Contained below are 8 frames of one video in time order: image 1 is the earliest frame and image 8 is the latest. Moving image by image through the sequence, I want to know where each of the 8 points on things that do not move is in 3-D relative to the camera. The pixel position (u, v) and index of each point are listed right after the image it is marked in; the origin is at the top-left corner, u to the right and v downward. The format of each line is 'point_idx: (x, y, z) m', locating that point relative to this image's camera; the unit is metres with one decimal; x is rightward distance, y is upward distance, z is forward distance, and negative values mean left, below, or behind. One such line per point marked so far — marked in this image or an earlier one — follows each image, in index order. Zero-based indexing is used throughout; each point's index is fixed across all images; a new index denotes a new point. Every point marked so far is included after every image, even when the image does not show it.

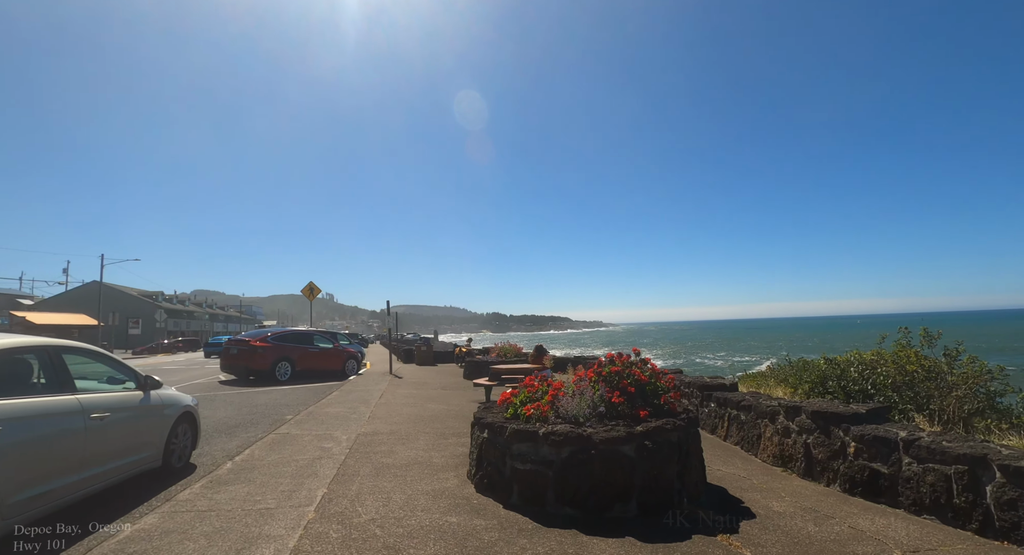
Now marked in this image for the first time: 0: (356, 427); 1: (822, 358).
0: (-2.8, -2.7, +8.6) m
1: (+5.9, -1.5, +8.9) m
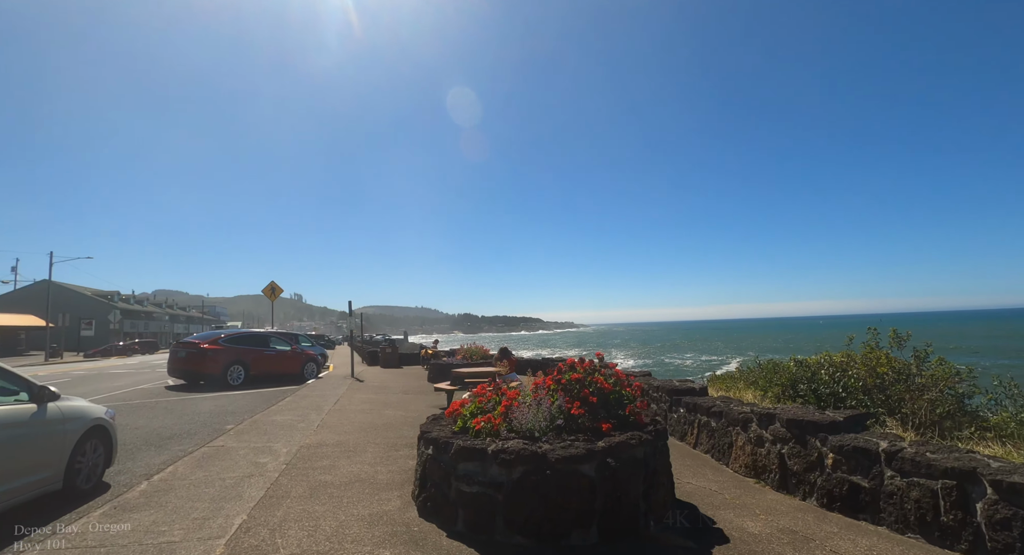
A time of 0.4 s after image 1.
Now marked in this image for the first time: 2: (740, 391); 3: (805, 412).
0: (-3.5, -2.7, +7.9) m
1: (+5.2, -1.5, +8.7) m
2: (+4.5, -2.2, +9.3) m
3: (+2.9, -1.3, +4.7) m
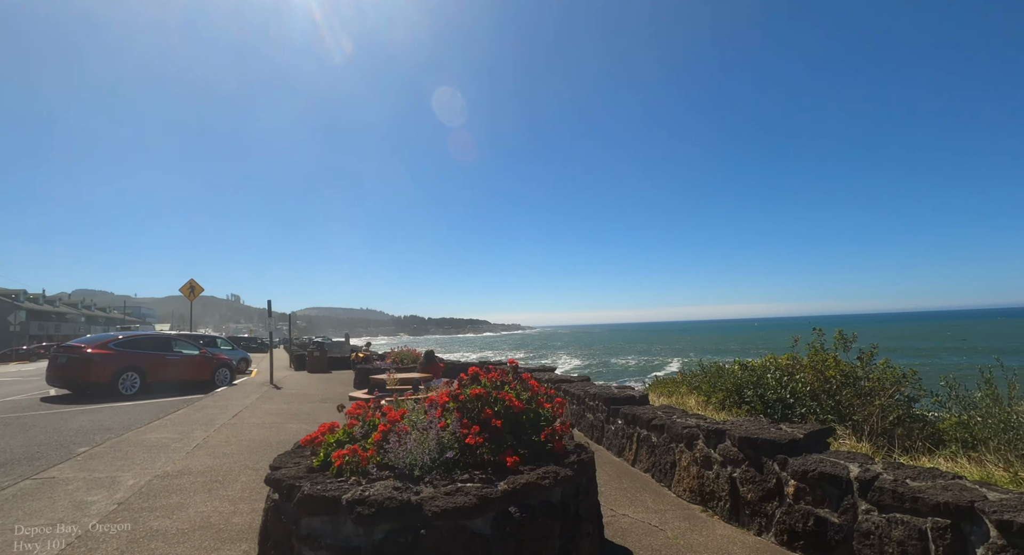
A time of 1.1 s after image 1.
0: (-4.7, -2.5, +6.4) m
1: (+3.9, -1.5, +8.1) m
2: (+3.1, -2.2, +8.7) m
3: (+2.1, -1.2, +4.0) m
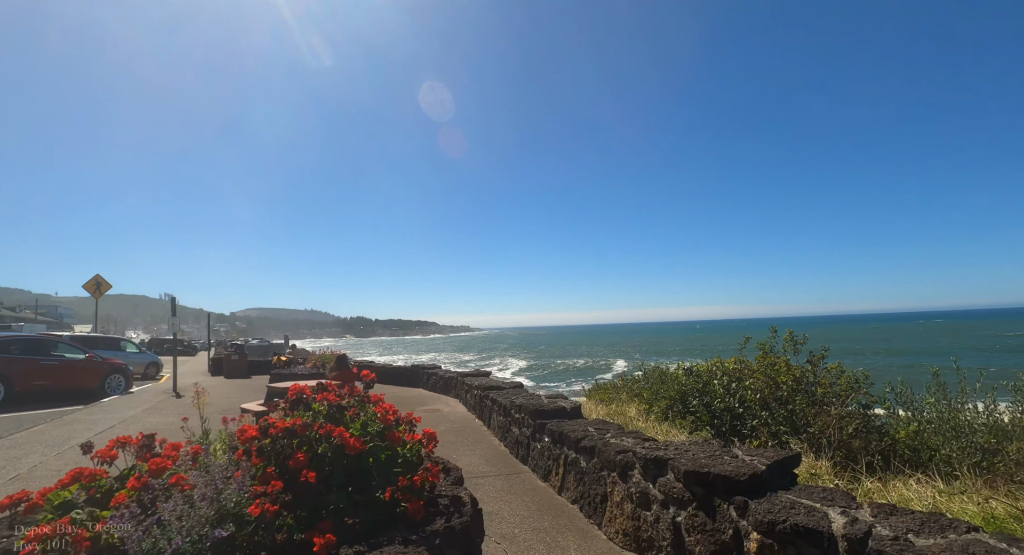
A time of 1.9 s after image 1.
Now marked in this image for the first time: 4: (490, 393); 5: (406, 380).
0: (-5.7, -2.3, +4.8) m
1: (+2.7, -1.4, +7.4) m
2: (+1.8, -2.1, +7.8) m
3: (+1.3, -1.1, +3.1) m
4: (-0.4, -2.0, +8.1) m
5: (-3.4, -3.2, +14.9) m
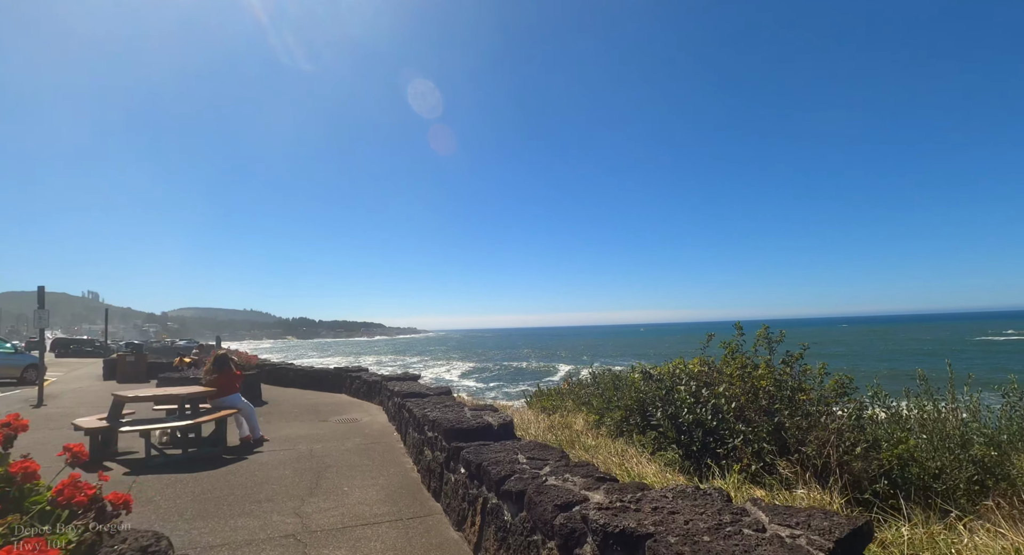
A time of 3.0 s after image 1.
0: (-6.4, -1.9, +2.7) m
1: (+1.7, -1.2, +6.2) m
2: (+0.8, -1.9, +6.6) m
3: (+0.8, -0.9, +1.8) m
4: (-1.4, -1.7, +6.5) m
5: (-5.1, -3.0, +13.1) m
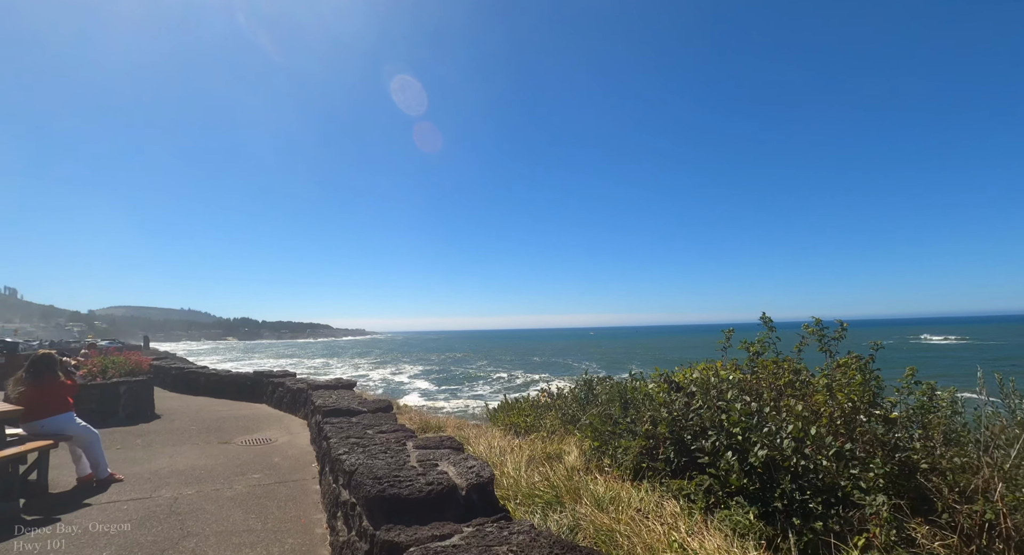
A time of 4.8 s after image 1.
0: (-6.3, -1.5, +0.3) m
1: (+1.4, -1.0, +4.5) m
2: (+0.5, -1.6, +4.8) m
3: (+0.9, -0.6, 0.0) m
4: (-1.8, -1.4, +4.6) m
5: (-6.1, -2.6, +10.7) m
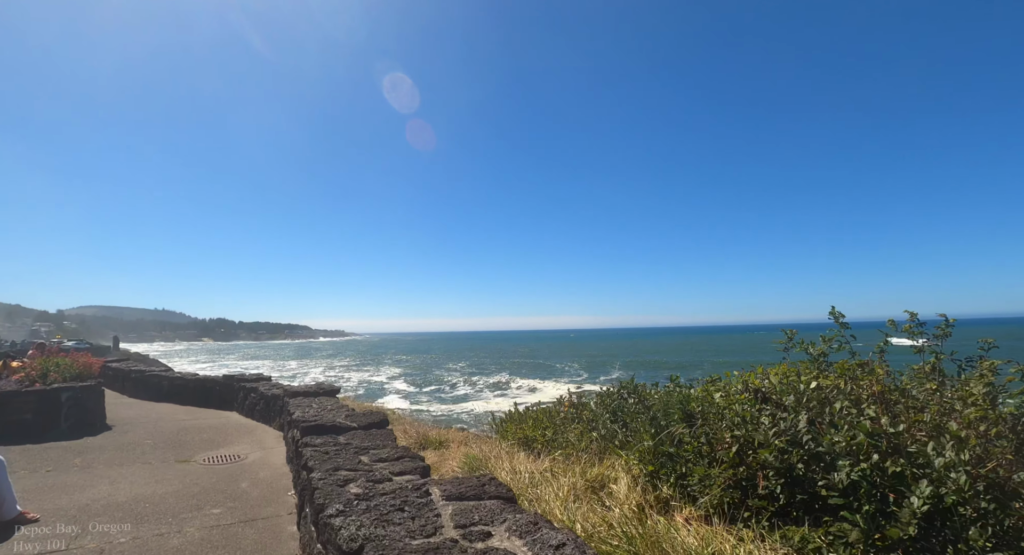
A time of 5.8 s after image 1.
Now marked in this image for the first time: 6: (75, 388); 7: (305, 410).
0: (-5.9, -1.3, -0.8) m
1: (+1.6, -0.8, +3.6) m
2: (+0.7, -1.5, +3.9) m
3: (+1.3, -0.5, -0.9) m
4: (-1.5, -1.3, +3.6) m
5: (-6.1, -2.5, +9.6) m
6: (-6.8, -1.7, +7.4) m
7: (-2.3, -1.5, +5.4) m
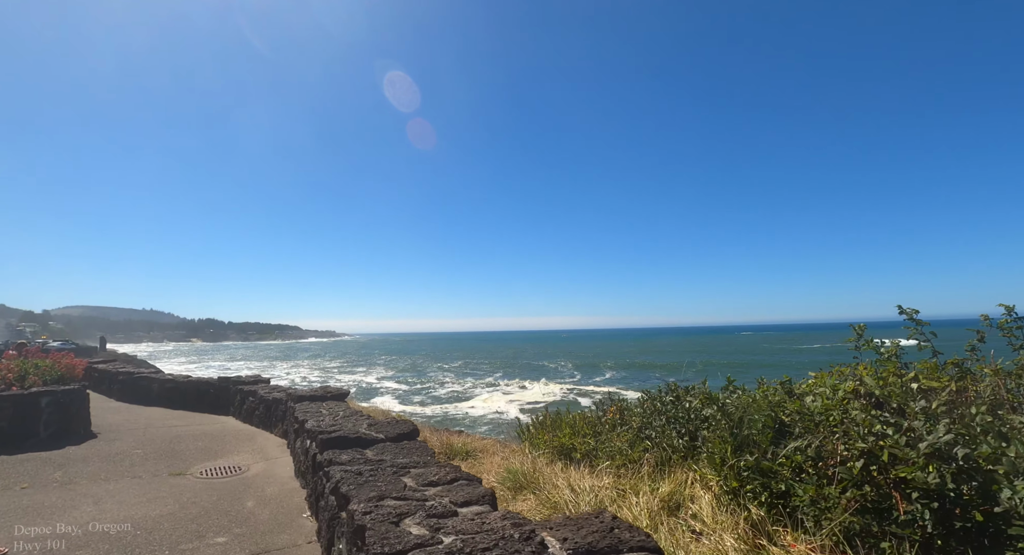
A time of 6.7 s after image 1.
0: (-5.4, -1.2, -1.5) m
1: (+2.0, -0.7, +3.1) m
2: (+1.1, -1.4, +3.3) m
3: (+1.8, -0.4, -1.4) m
4: (-1.1, -1.2, +3.0) m
5: (-5.8, -2.4, +8.9) m
6: (-6.5, -1.6, +6.7) m
7: (-2.0, -1.4, +4.8) m
